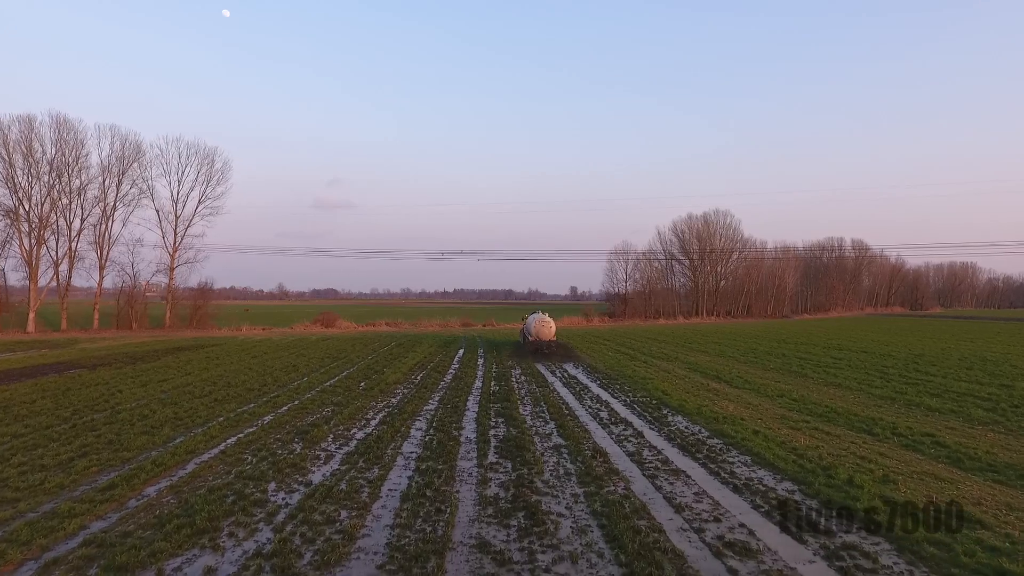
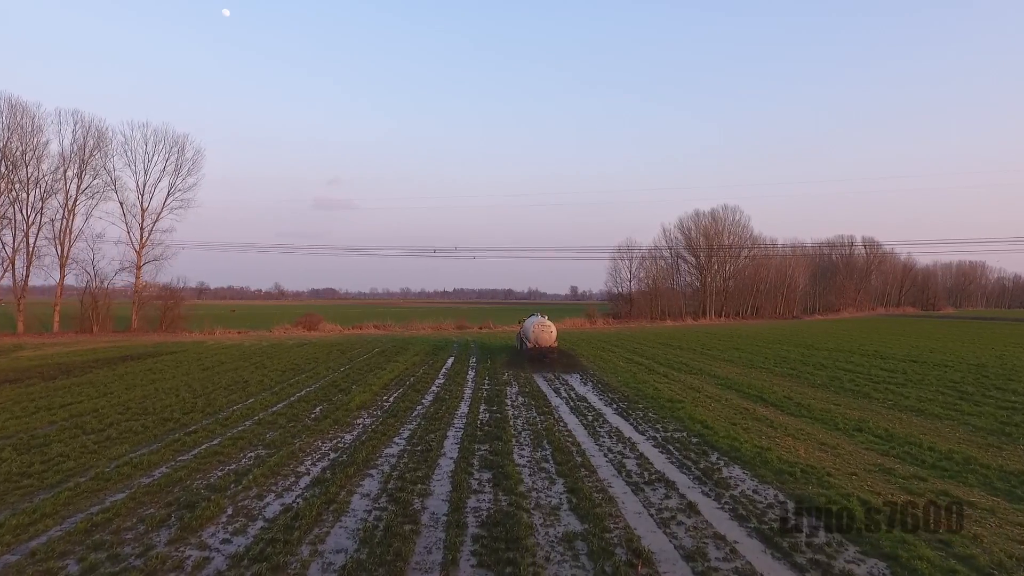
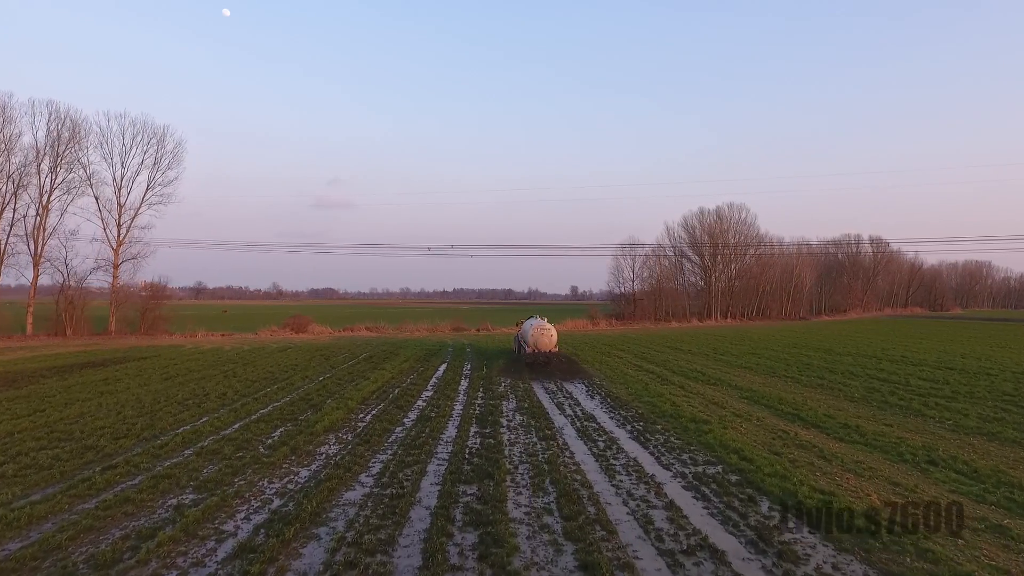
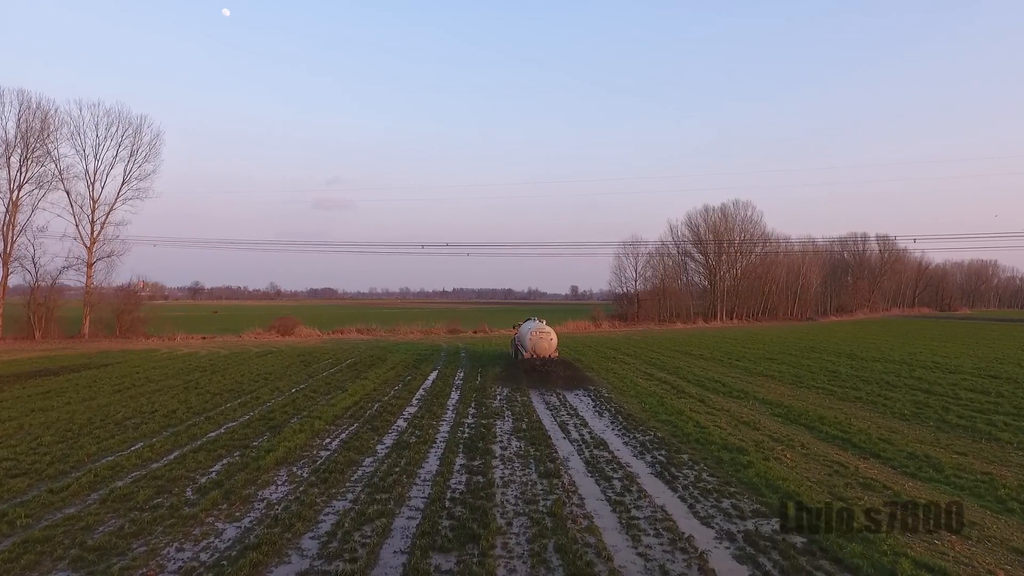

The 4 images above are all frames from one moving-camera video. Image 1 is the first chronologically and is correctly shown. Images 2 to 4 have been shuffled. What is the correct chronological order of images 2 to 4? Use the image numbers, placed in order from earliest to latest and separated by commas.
2, 3, 4
